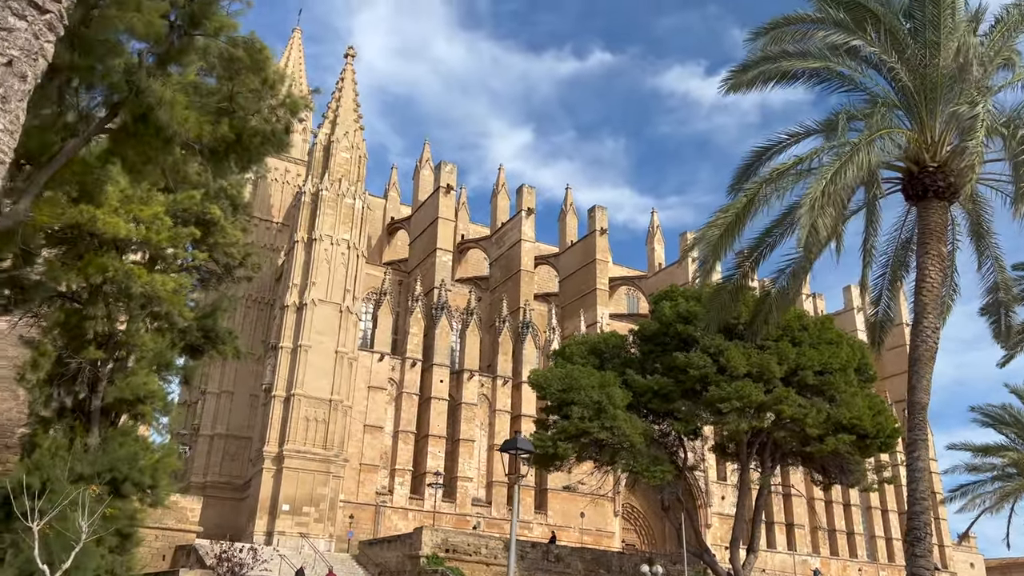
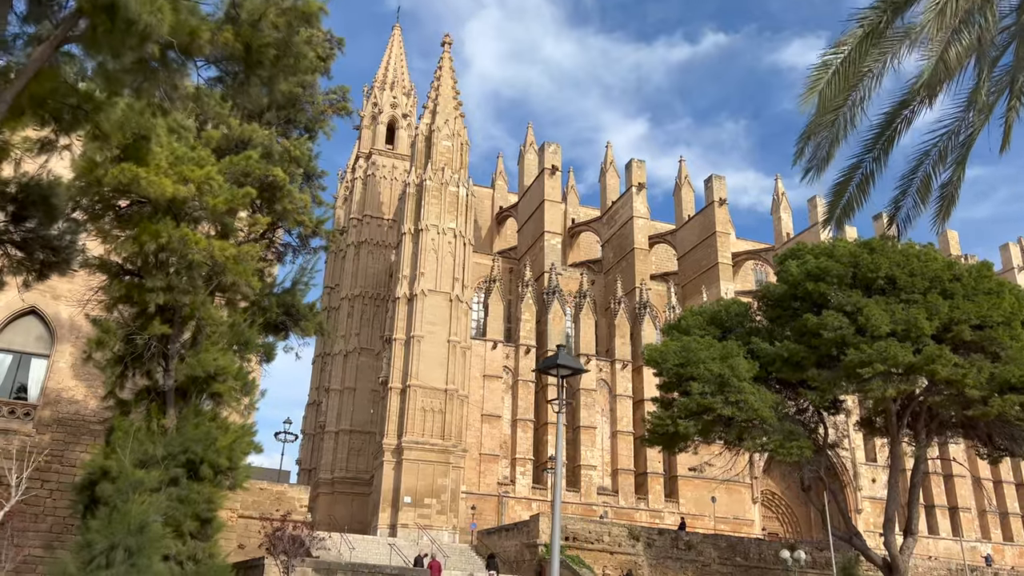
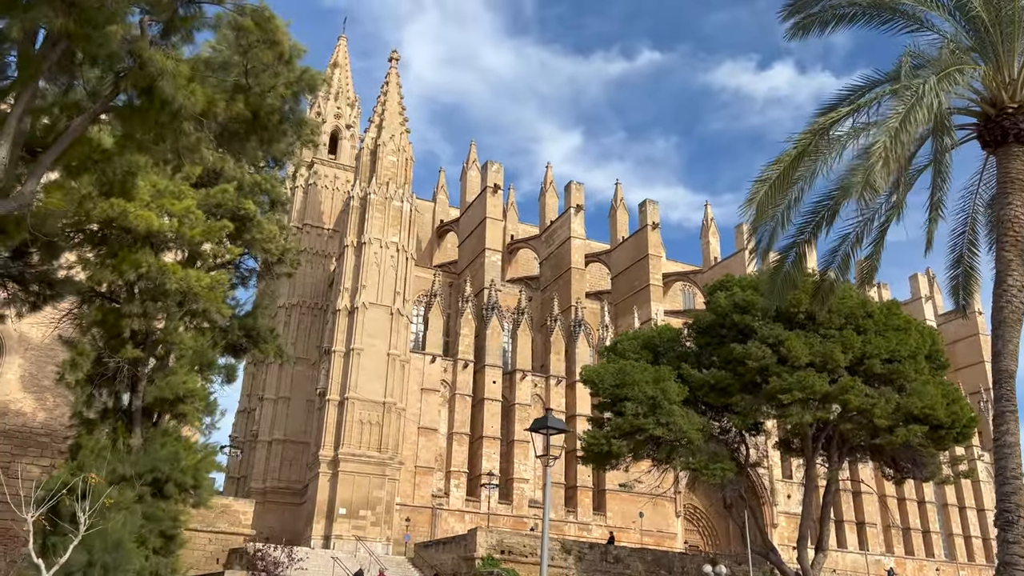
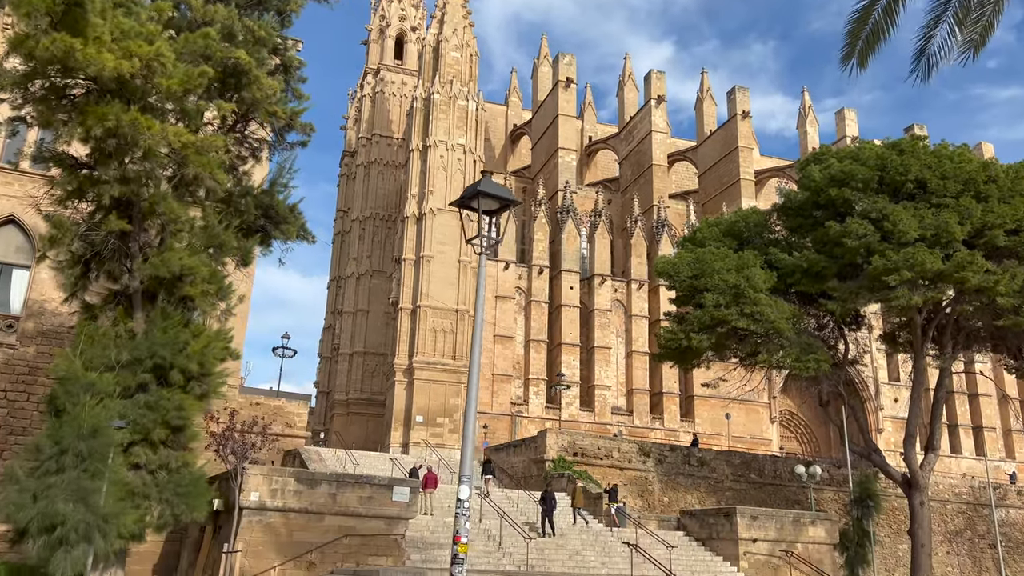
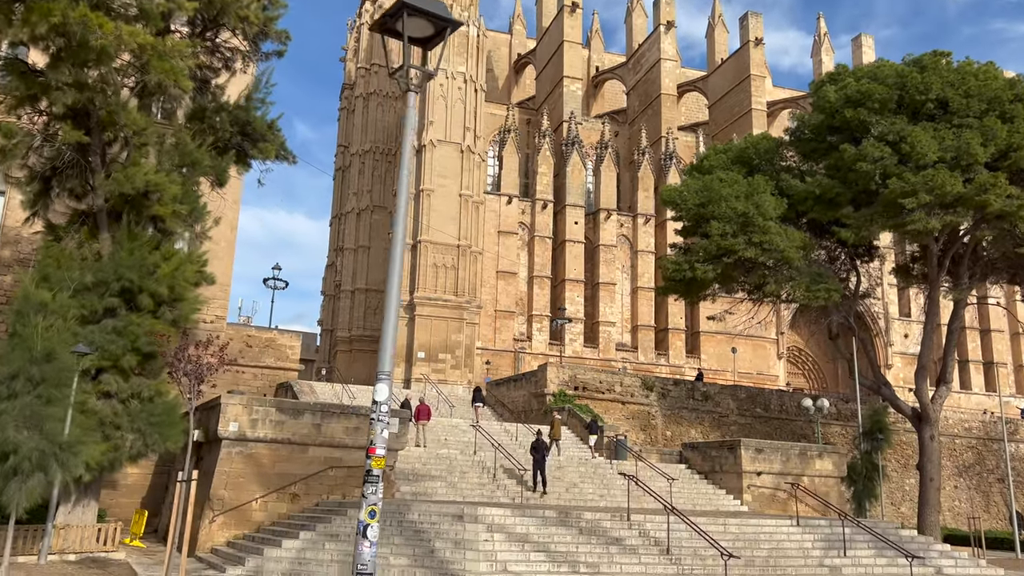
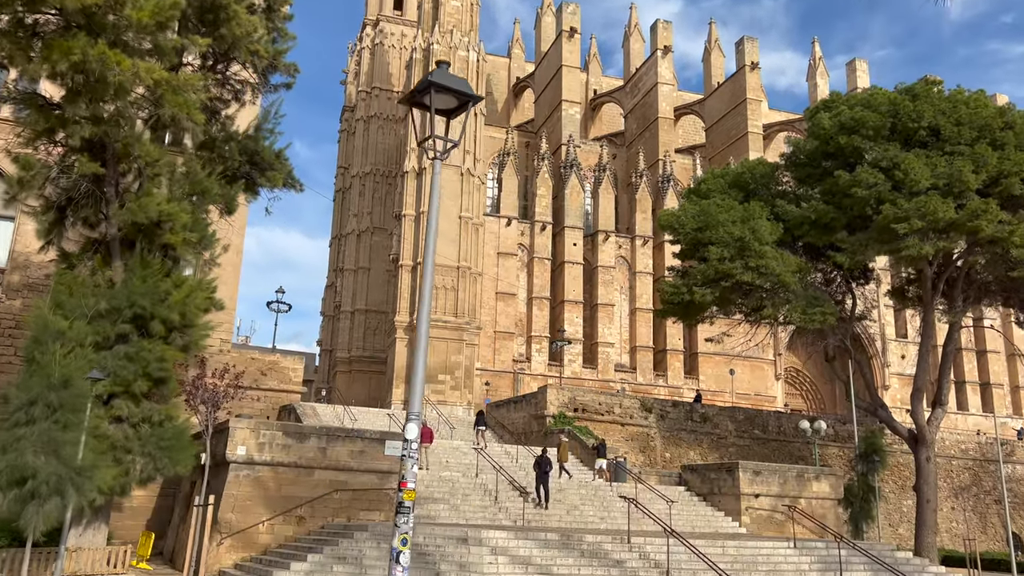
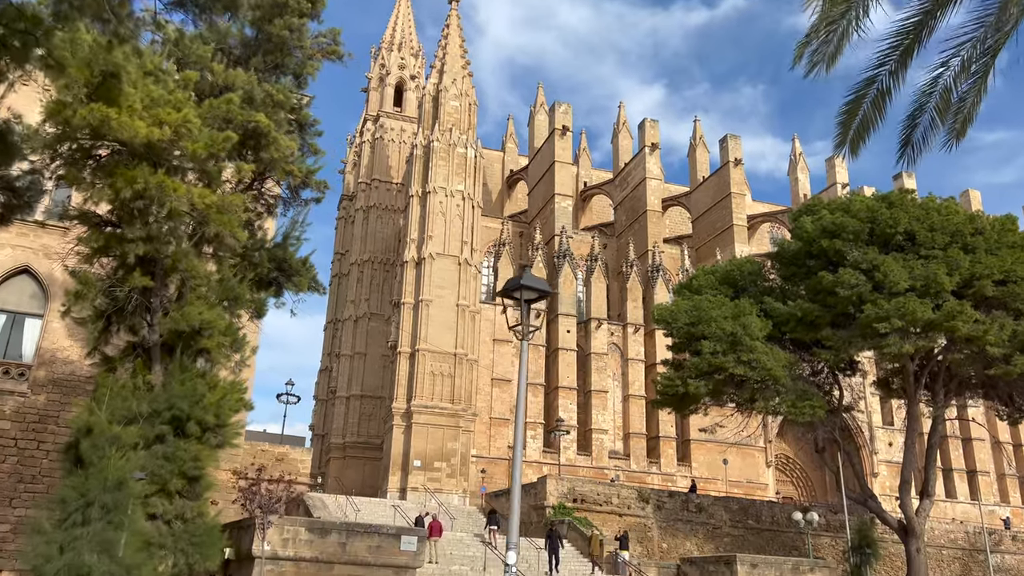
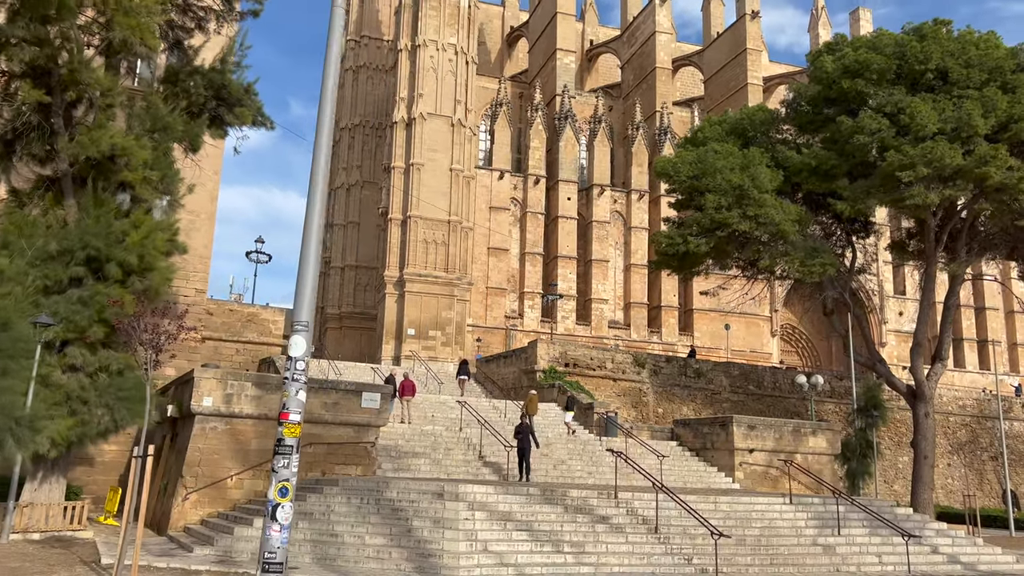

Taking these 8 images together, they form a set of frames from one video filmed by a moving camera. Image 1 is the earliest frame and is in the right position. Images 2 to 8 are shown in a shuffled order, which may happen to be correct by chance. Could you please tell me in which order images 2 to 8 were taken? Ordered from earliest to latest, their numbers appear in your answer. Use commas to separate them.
3, 2, 7, 4, 6, 5, 8
